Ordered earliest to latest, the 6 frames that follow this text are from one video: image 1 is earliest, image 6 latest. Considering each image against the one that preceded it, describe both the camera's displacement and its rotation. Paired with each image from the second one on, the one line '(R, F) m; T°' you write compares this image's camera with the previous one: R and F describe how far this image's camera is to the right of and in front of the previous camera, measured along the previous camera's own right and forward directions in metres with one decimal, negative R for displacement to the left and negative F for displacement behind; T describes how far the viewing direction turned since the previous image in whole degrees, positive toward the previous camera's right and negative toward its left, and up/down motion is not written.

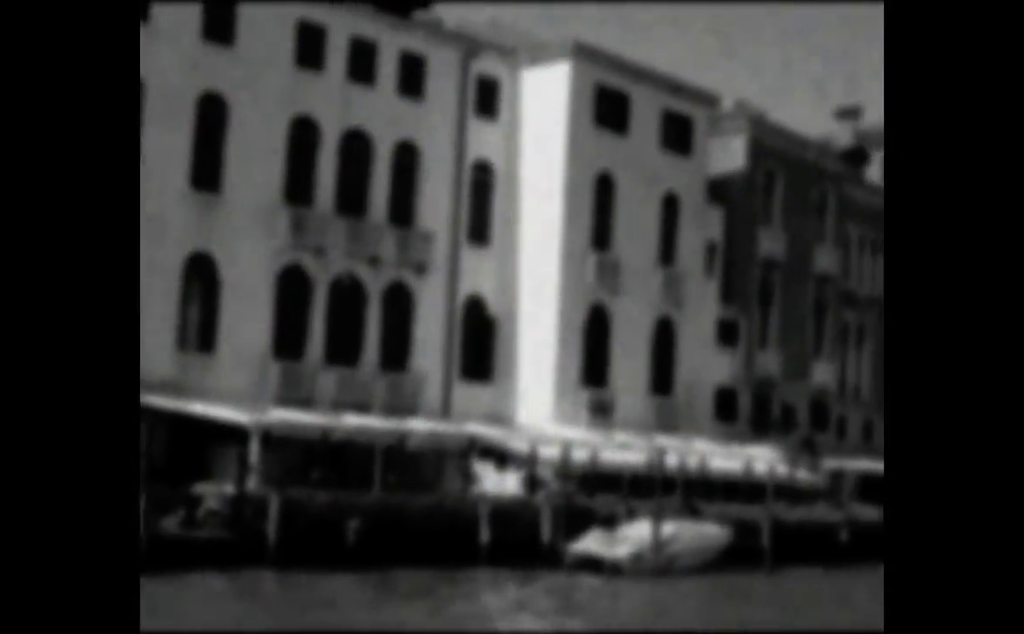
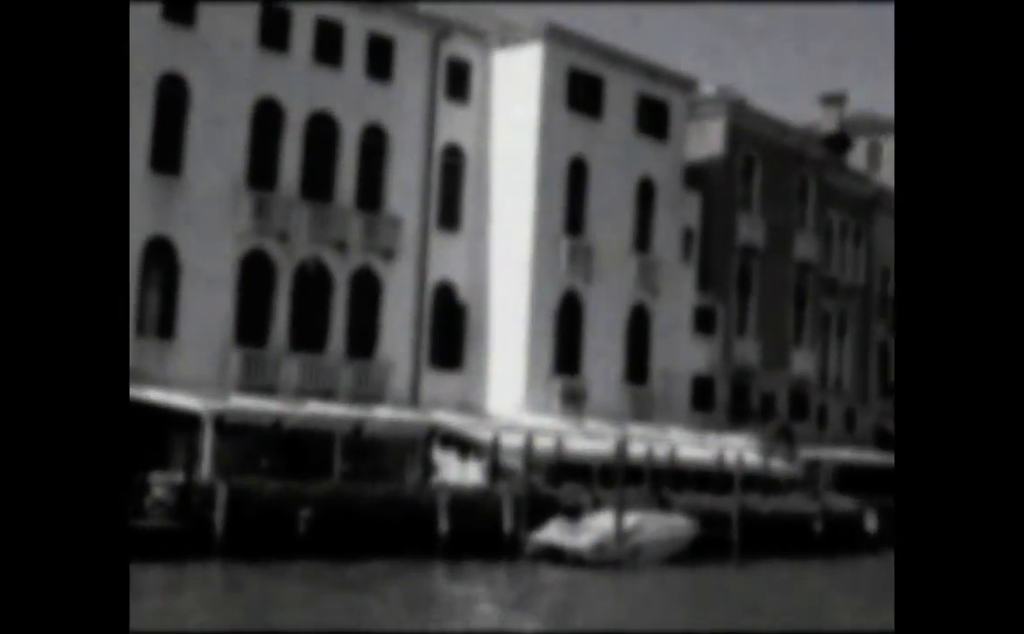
(+0.5, +0.6) m; 0°
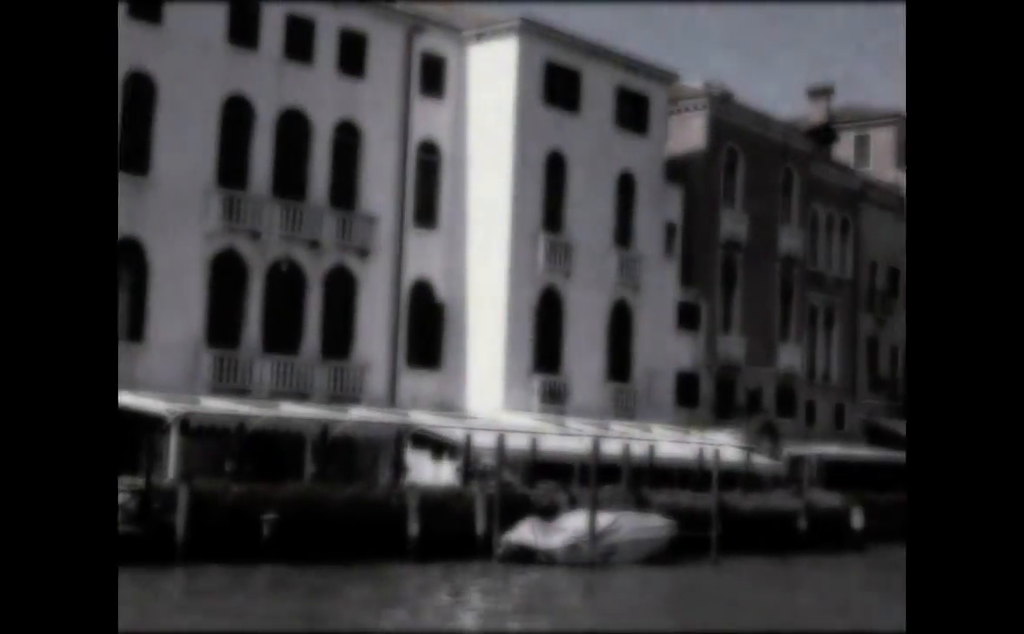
(+0.4, +0.4) m; 0°
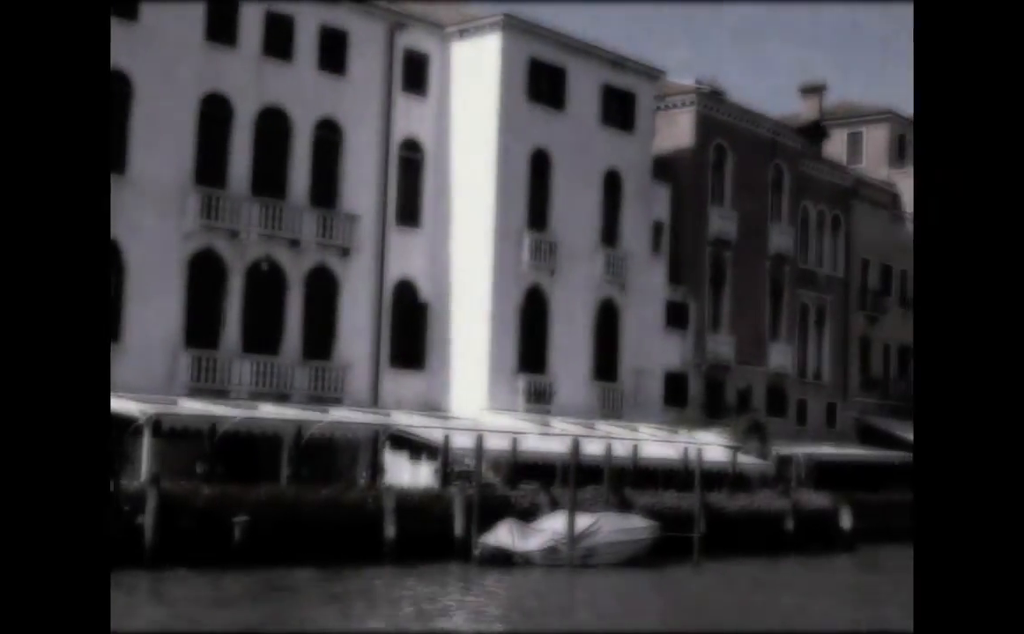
(+0.3, +0.3) m; 0°
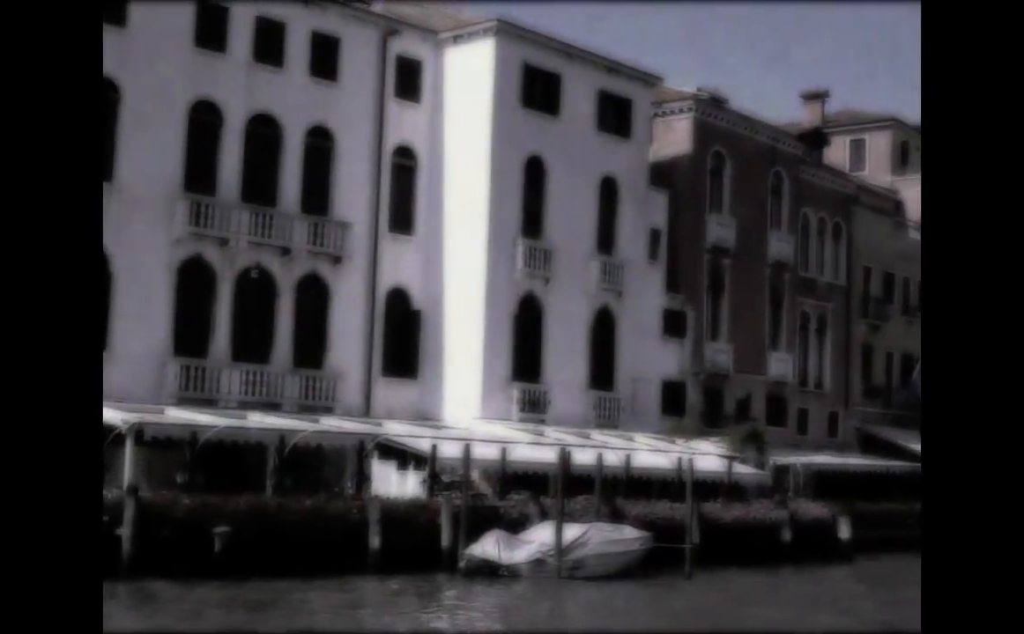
(+0.3, +0.3) m; 0°
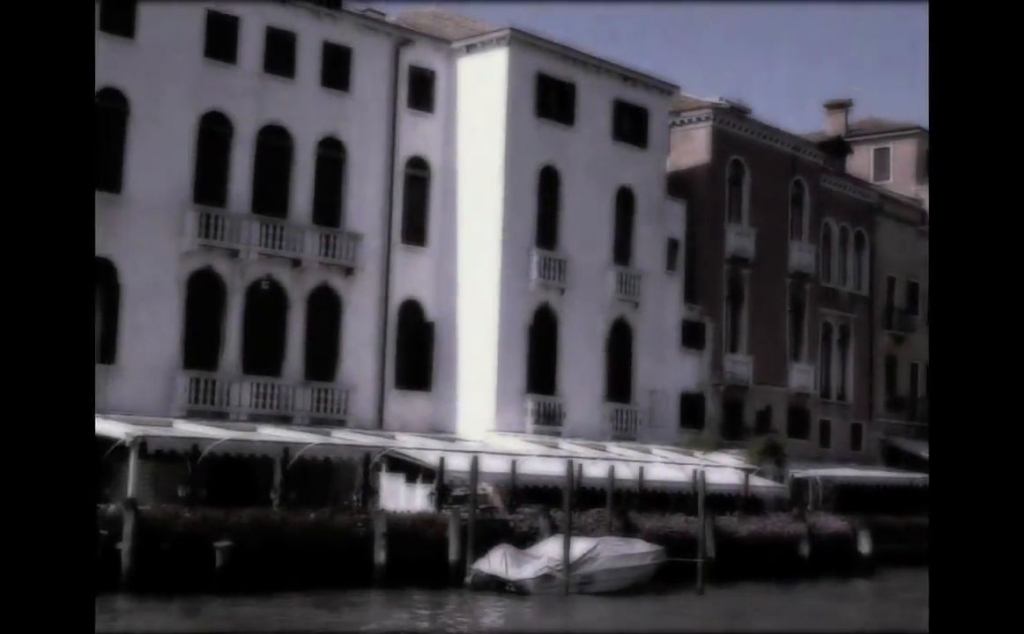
(+0.3, +0.3) m; -1°
